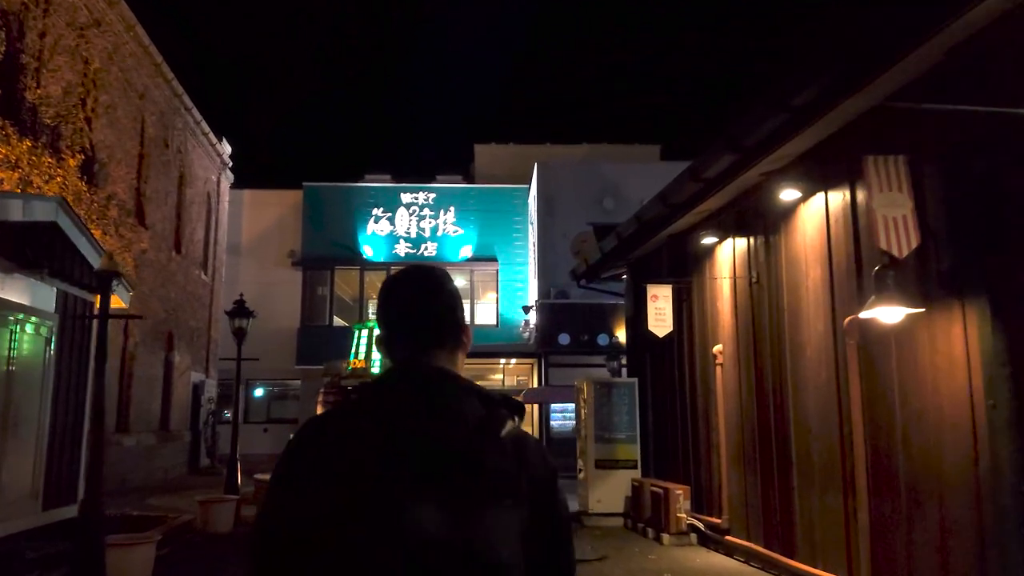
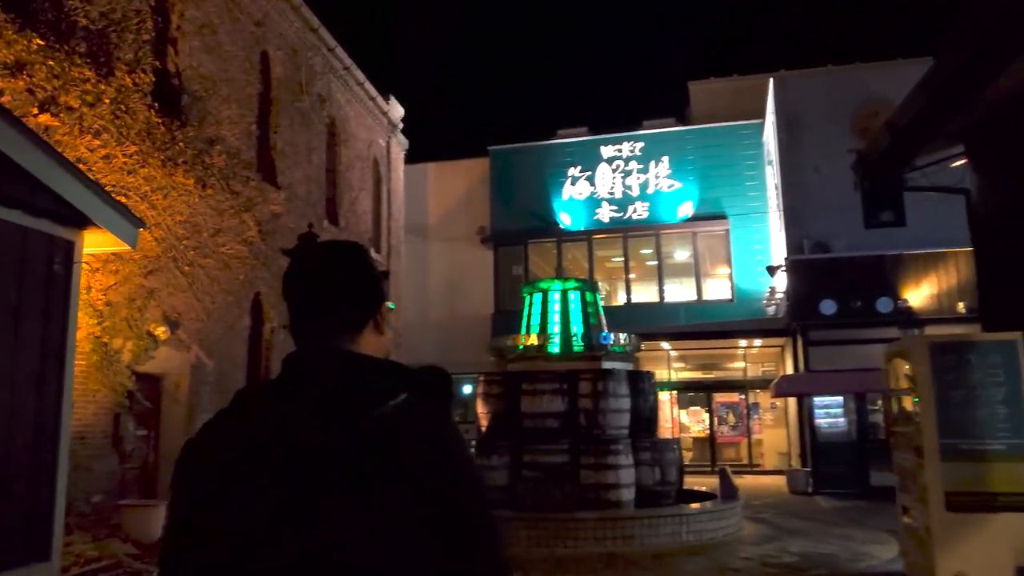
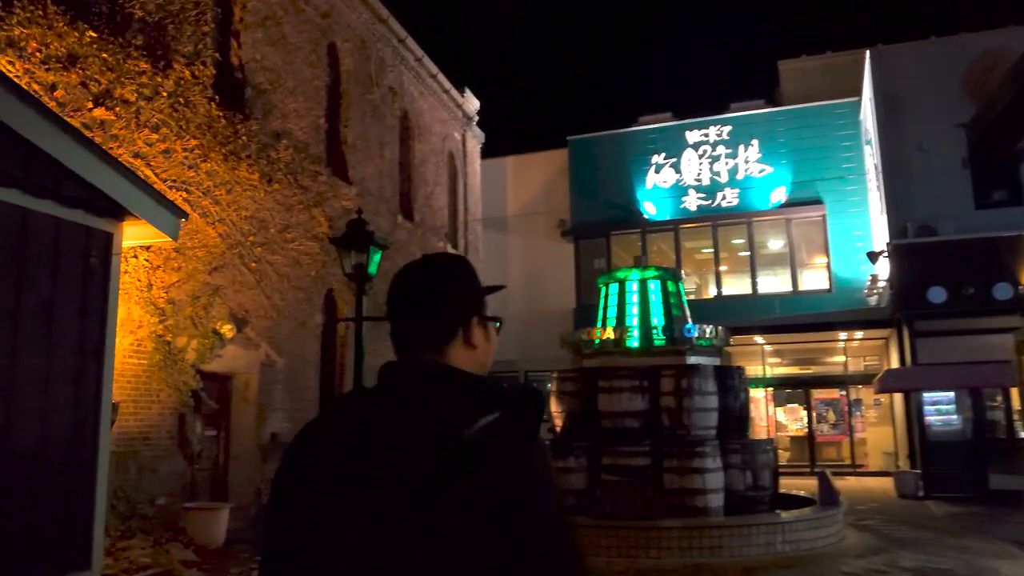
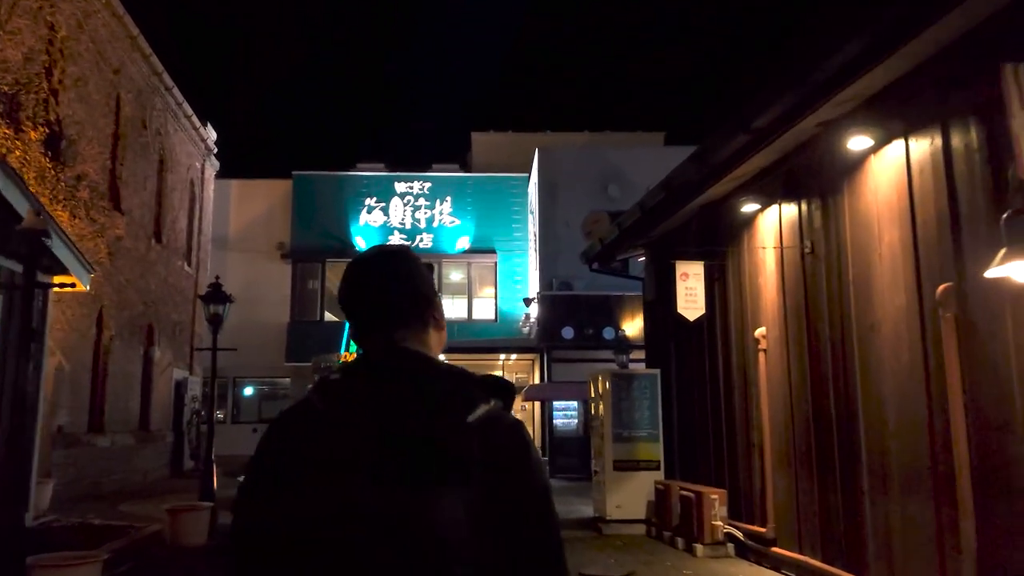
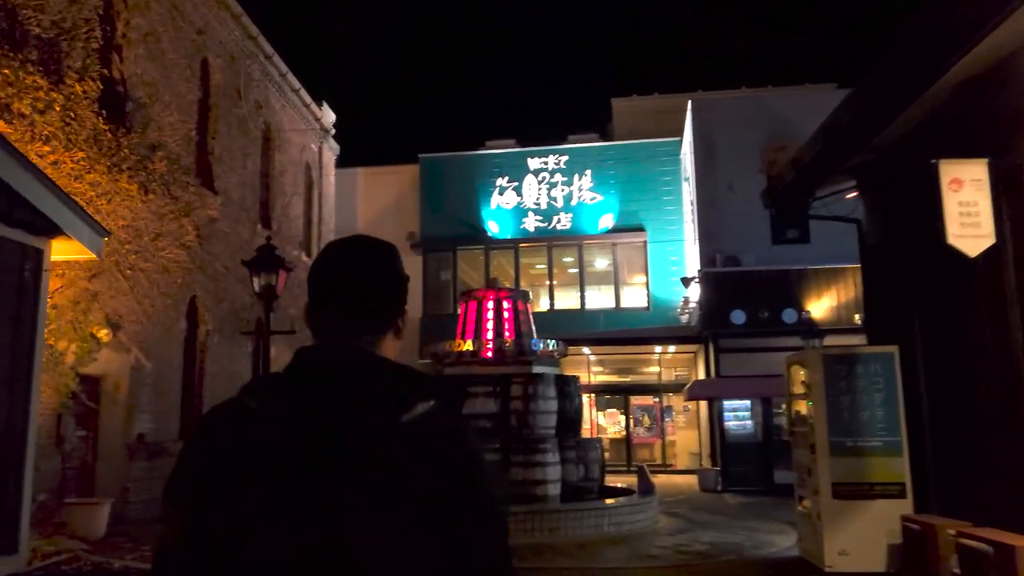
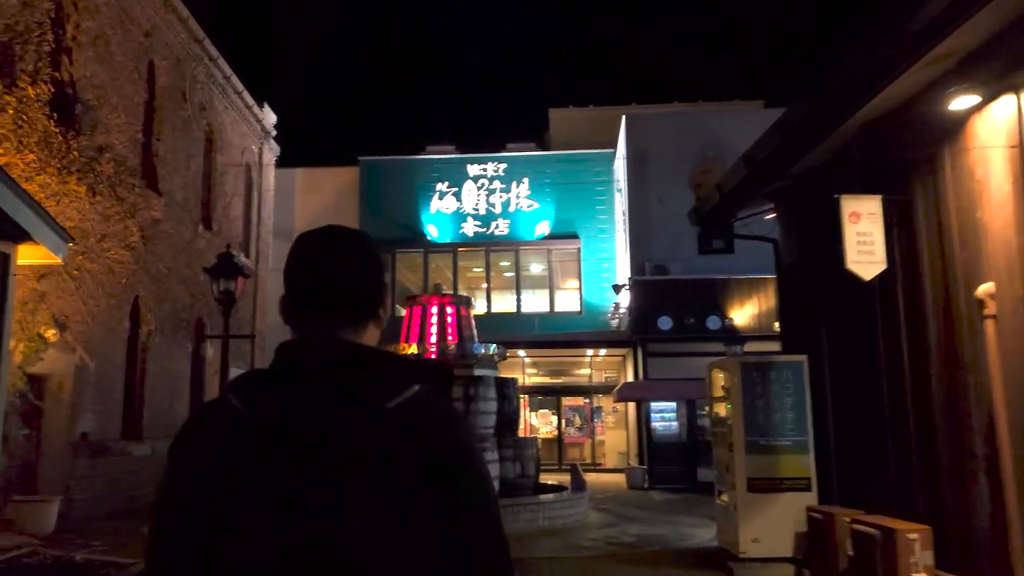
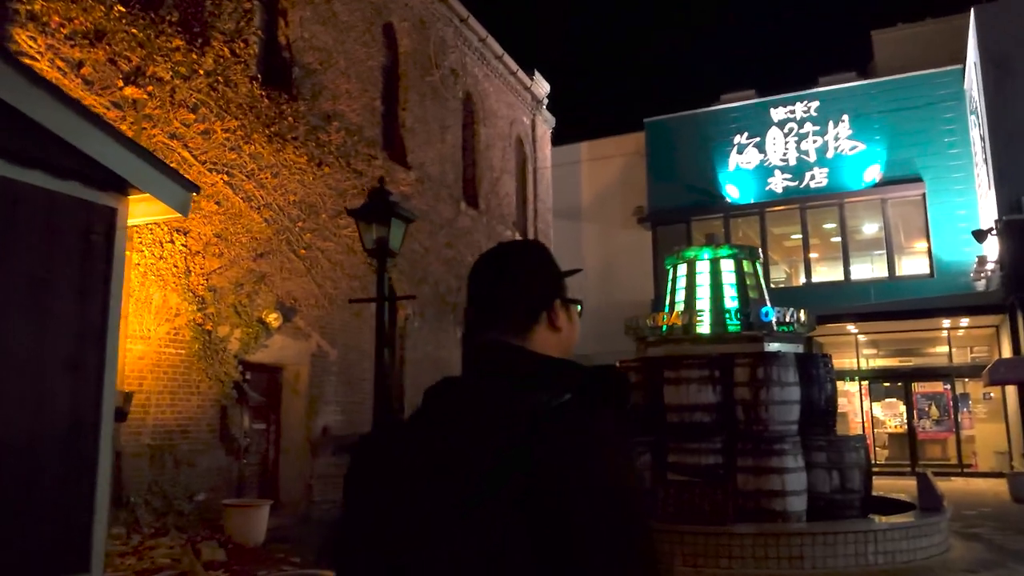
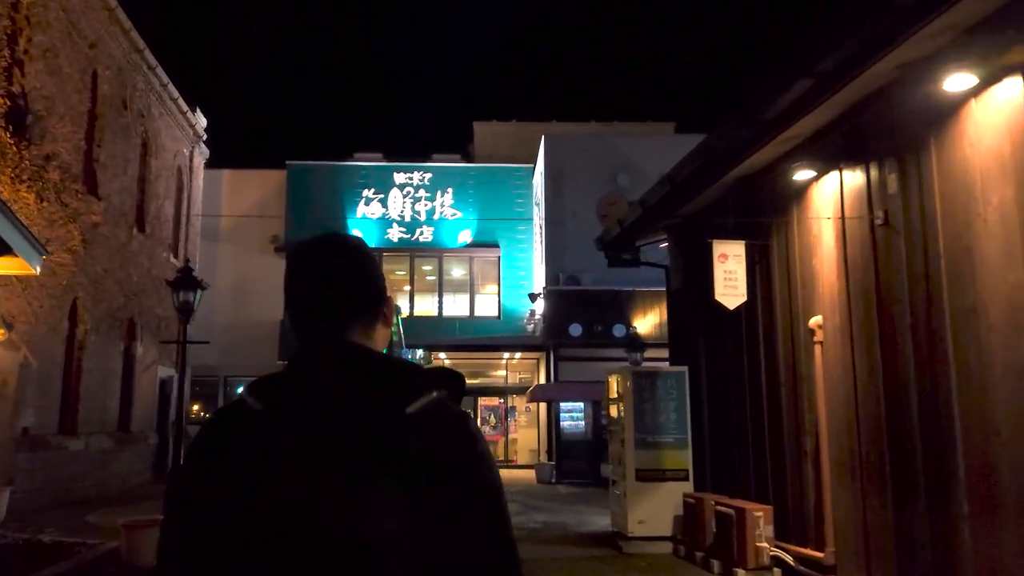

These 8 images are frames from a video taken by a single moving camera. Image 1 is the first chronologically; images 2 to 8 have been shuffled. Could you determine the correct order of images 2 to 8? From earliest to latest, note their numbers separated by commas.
4, 8, 6, 5, 2, 3, 7
